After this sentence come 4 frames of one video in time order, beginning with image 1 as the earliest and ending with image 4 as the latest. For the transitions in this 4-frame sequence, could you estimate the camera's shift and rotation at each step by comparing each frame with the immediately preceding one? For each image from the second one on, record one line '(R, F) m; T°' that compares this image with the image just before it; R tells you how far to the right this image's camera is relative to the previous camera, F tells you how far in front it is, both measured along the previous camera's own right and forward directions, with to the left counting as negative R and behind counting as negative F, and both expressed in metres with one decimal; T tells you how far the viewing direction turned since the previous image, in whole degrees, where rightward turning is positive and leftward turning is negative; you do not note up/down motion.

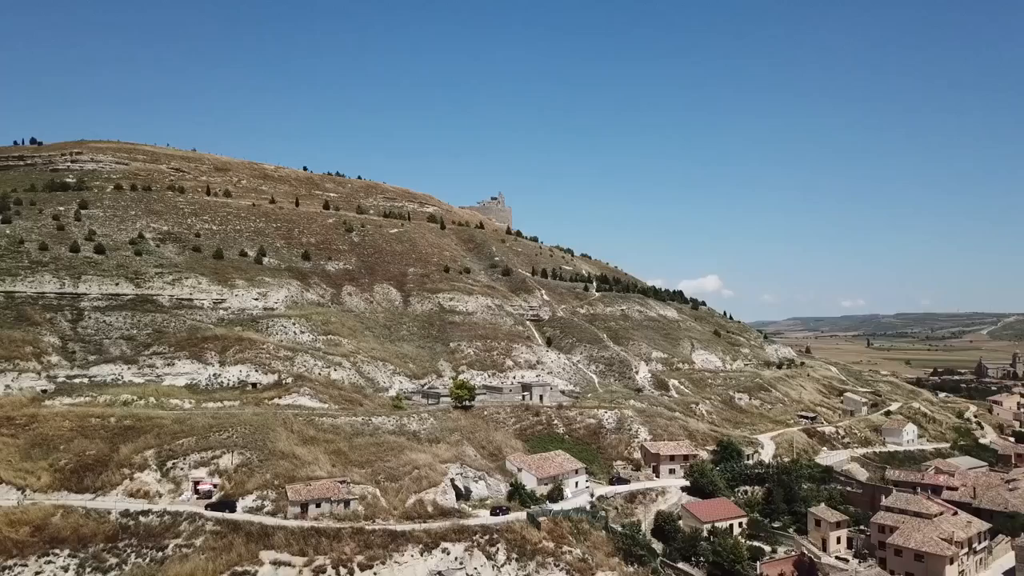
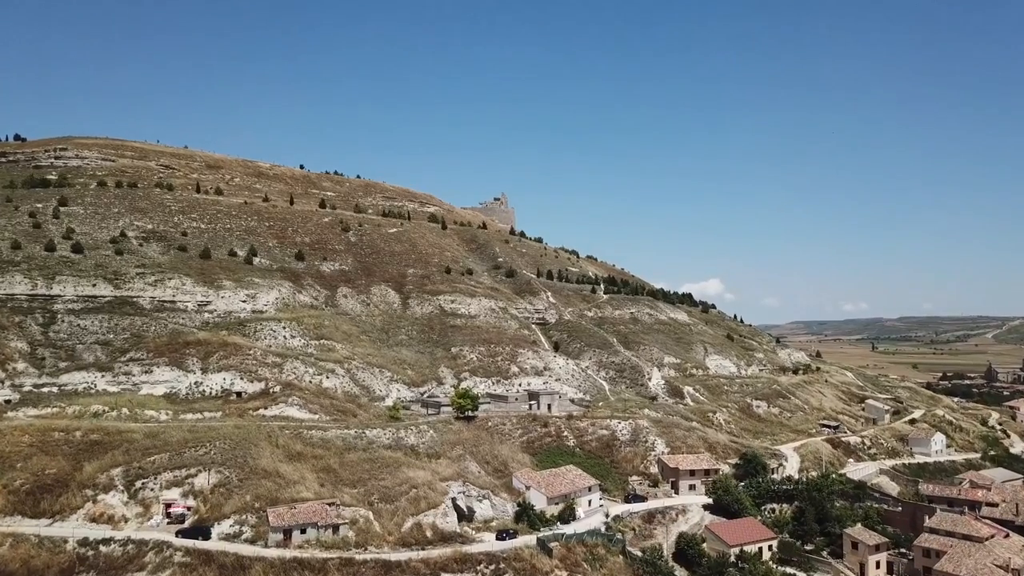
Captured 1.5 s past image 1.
(-0.4, +4.3) m; 0°
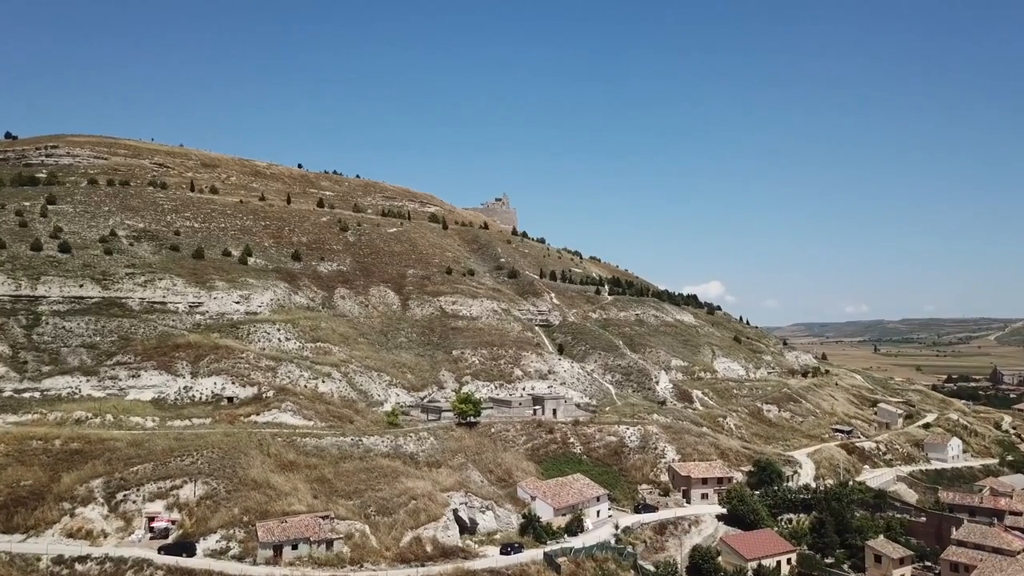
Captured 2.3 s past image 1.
(-0.3, +2.2) m; 0°
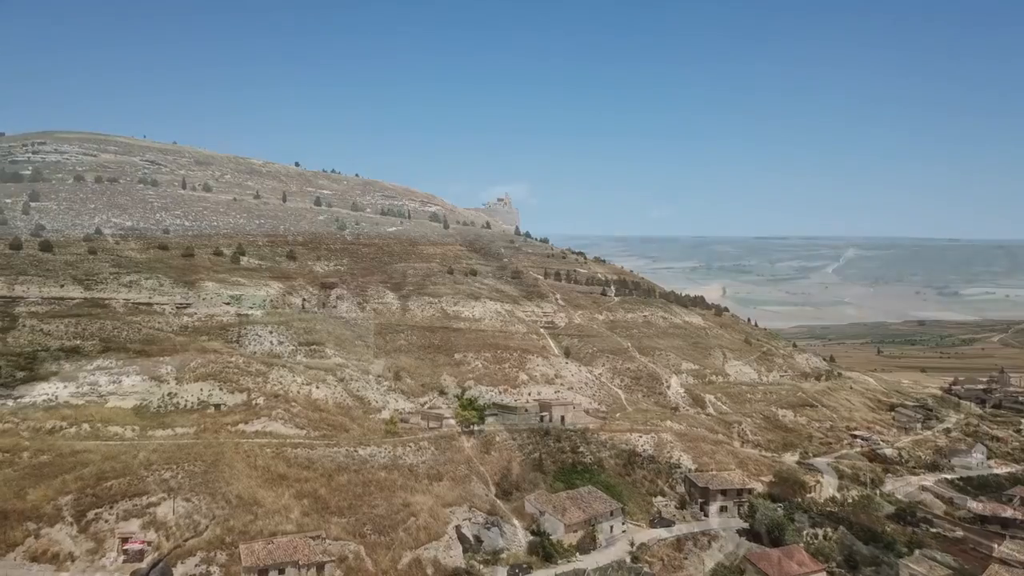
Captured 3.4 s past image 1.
(-0.4, +3.0) m; 0°
